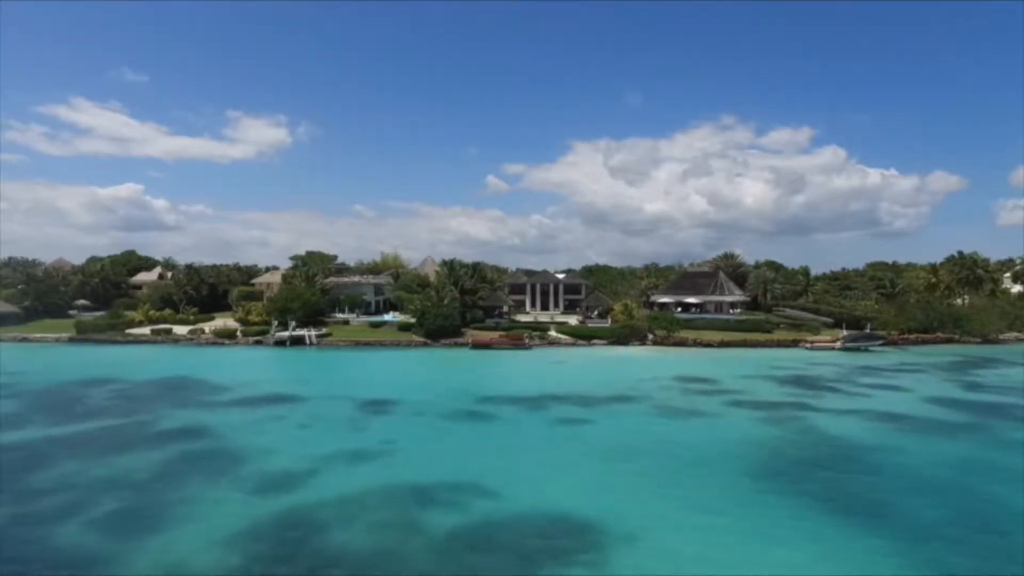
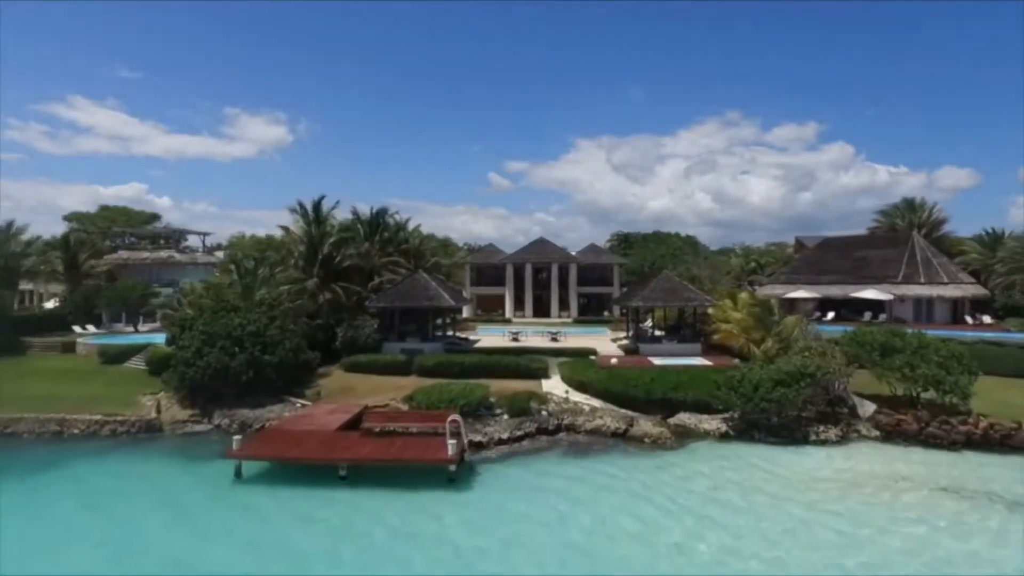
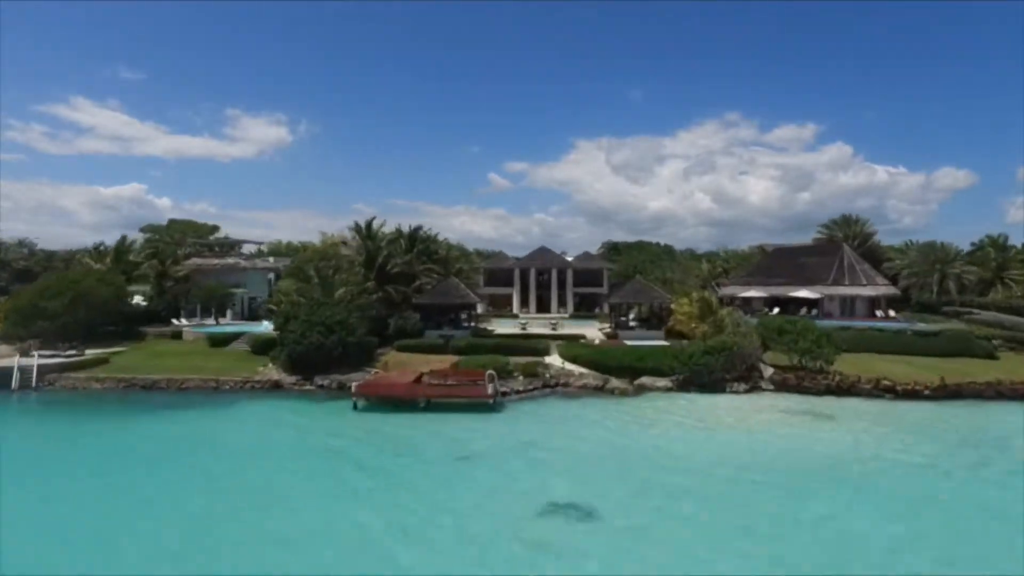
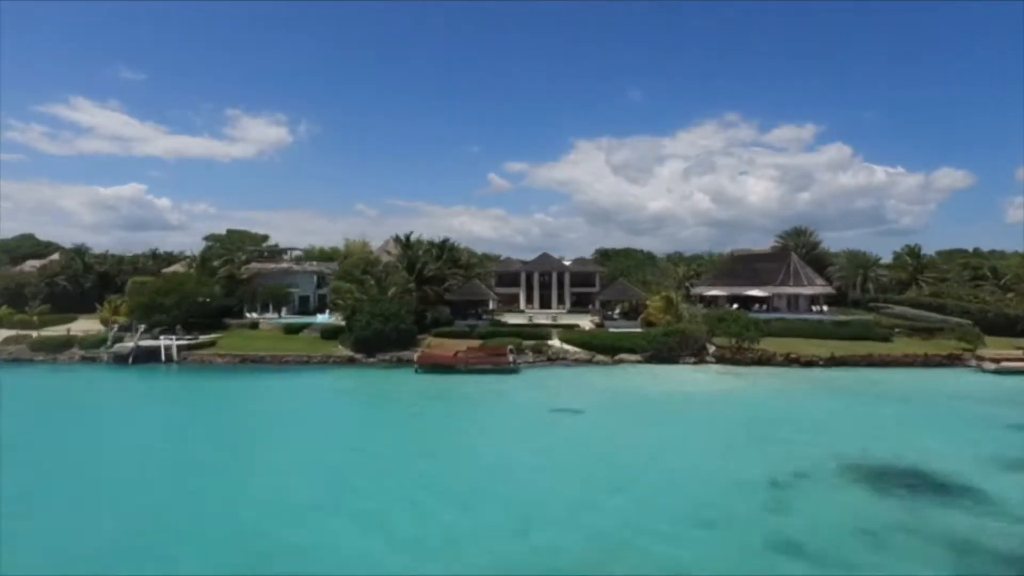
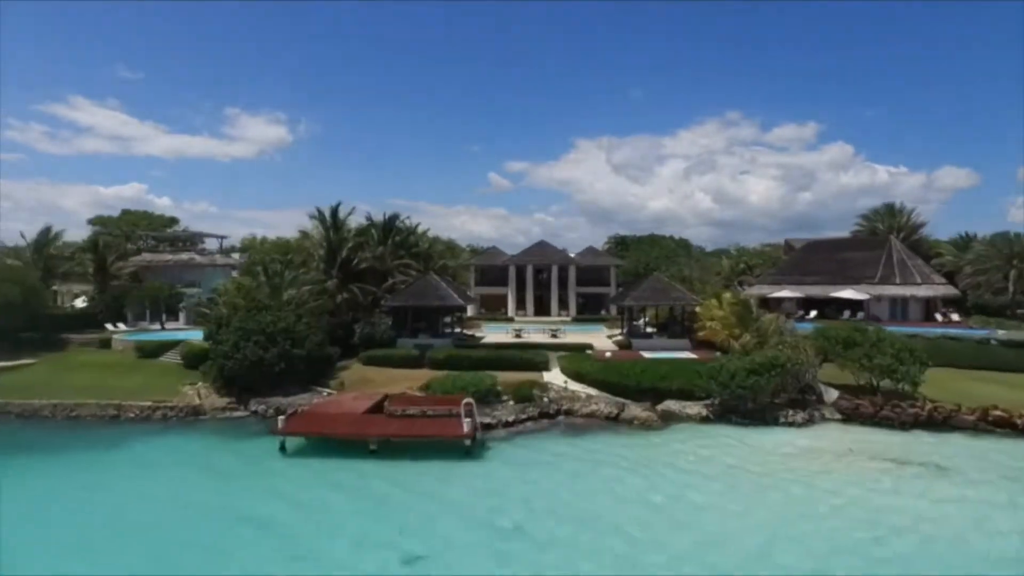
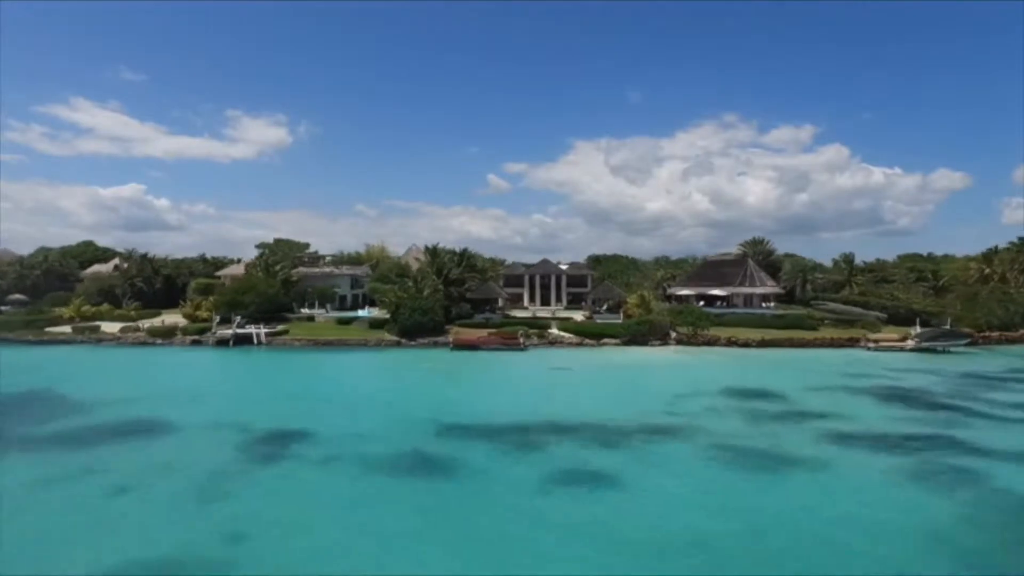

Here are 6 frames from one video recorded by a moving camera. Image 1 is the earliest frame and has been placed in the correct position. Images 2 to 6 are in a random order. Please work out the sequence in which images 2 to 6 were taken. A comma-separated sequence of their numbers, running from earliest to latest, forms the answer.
6, 4, 3, 5, 2
